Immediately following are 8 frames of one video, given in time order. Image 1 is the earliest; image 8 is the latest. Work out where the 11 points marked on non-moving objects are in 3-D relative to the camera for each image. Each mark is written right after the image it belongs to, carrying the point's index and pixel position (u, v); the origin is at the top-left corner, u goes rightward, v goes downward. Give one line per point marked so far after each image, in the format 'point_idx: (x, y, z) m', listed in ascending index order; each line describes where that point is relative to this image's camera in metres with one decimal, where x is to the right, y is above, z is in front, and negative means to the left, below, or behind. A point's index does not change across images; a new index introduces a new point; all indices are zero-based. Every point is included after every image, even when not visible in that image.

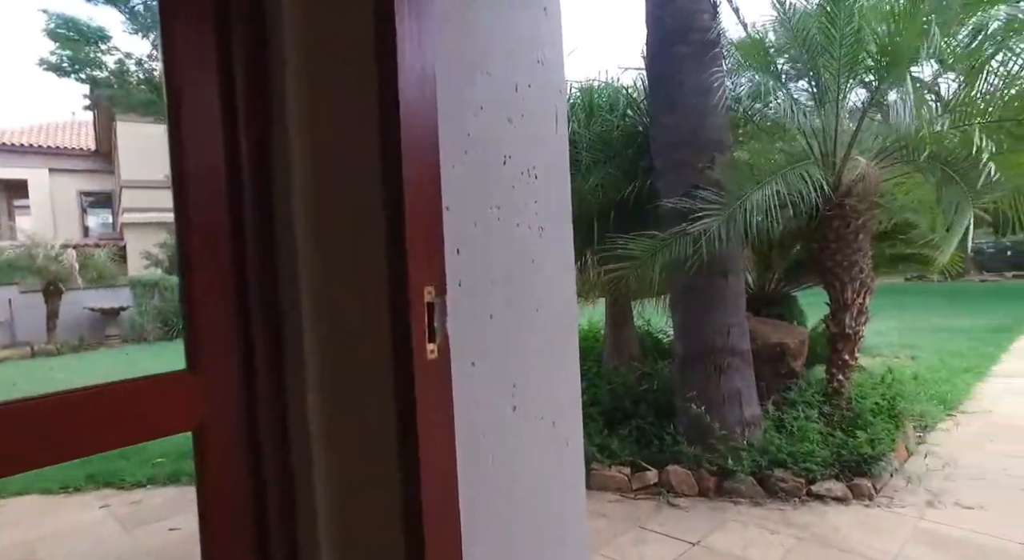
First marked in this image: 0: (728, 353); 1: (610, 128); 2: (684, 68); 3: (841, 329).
0: (+1.2, -0.4, +3.5) m
1: (+0.7, +1.0, +4.1) m
2: (+1.0, +1.2, +3.6) m
3: (+2.1, -0.3, +3.9) m
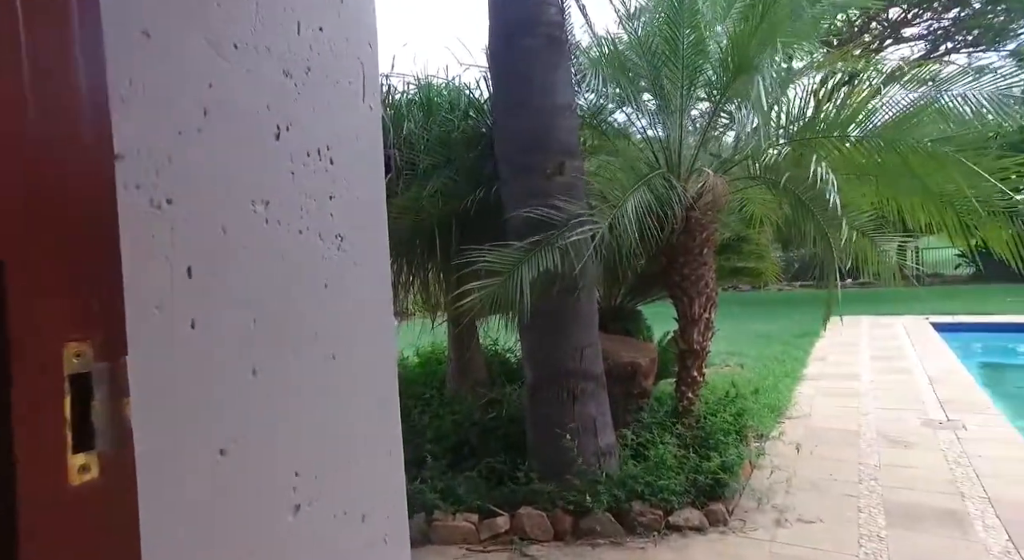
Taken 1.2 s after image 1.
0: (+0.4, -0.5, +3.2) m
1: (-0.4, +0.9, +3.7) m
2: (+0.1, +1.1, +3.3) m
3: (+1.1, -0.4, +3.8) m
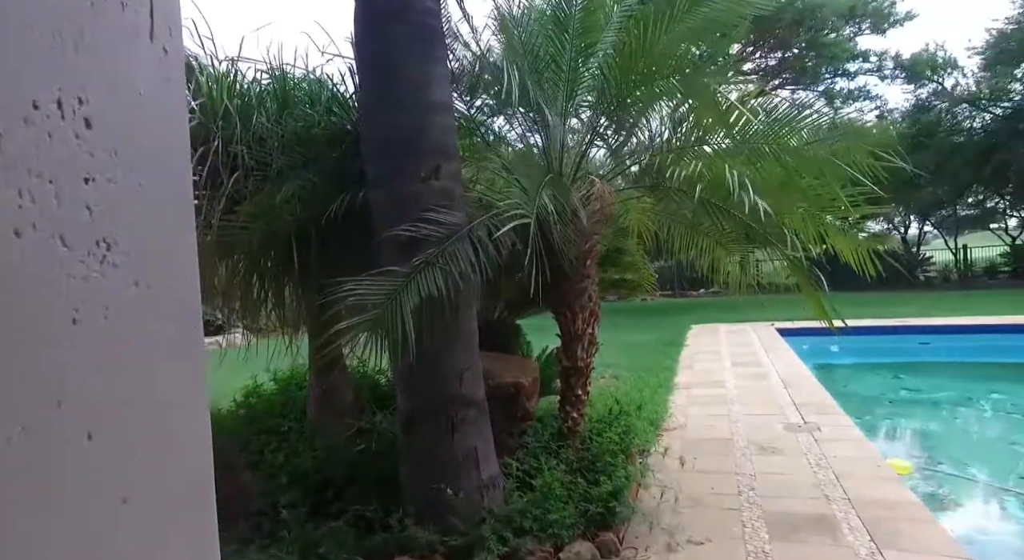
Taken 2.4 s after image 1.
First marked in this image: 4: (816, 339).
0: (-0.2, -0.6, +2.9) m
1: (-1.1, +0.8, +3.3) m
2: (-0.5, +1.1, +2.9) m
3: (+0.4, -0.5, +3.6) m
4: (+5.2, -1.0, +10.4) m
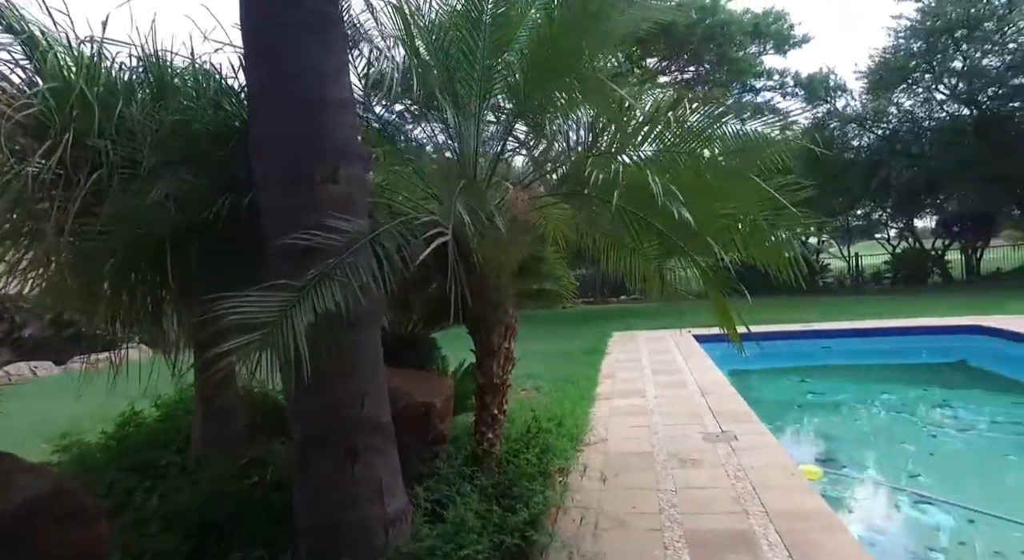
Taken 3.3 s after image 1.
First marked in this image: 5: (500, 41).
0: (-0.6, -0.7, +2.6) m
1: (-1.5, +0.8, +2.9) m
2: (-0.9, +1.0, +2.6) m
3: (-0.1, -0.6, +3.4) m
4: (+3.8, -1.1, +10.7) m
5: (-0.1, +1.3, +3.3) m
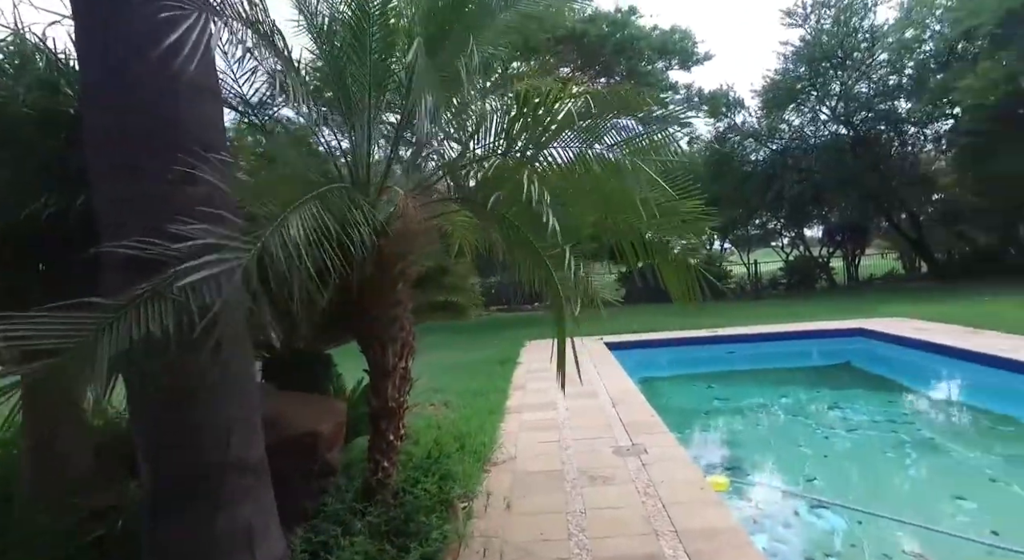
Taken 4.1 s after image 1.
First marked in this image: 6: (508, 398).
0: (-1.0, -0.7, +2.2) m
1: (-2.0, +0.7, +2.4) m
2: (-1.4, +0.9, +2.2) m
3: (-0.7, -0.6, +3.1) m
4: (+2.3, -1.3, +10.8) m
5: (-0.6, +1.3, +3.0) m
6: (0.0, -1.3, +6.7) m
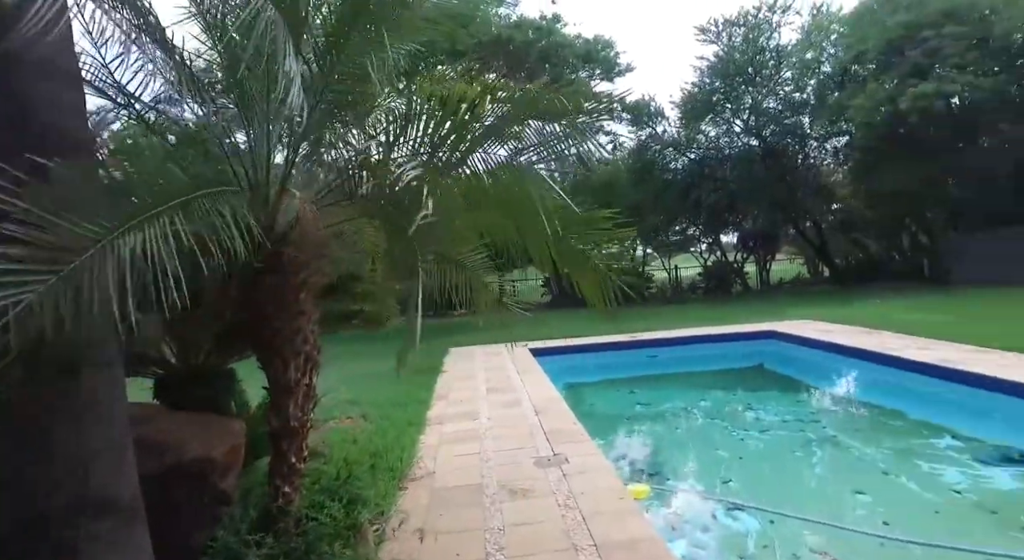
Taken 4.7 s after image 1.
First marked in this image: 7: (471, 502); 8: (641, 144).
0: (-1.4, -0.7, +1.9) m
1: (-2.3, +0.7, +2.0) m
2: (-1.7, +0.9, +1.9) m
3: (-1.1, -0.7, +2.9) m
4: (+0.9, -1.4, +10.9) m
5: (-1.0, +1.2, +2.8) m
6: (-0.9, -1.4, +6.5) m
7: (-0.3, -1.4, +3.8) m
8: (+3.8, +4.0, +17.9) m
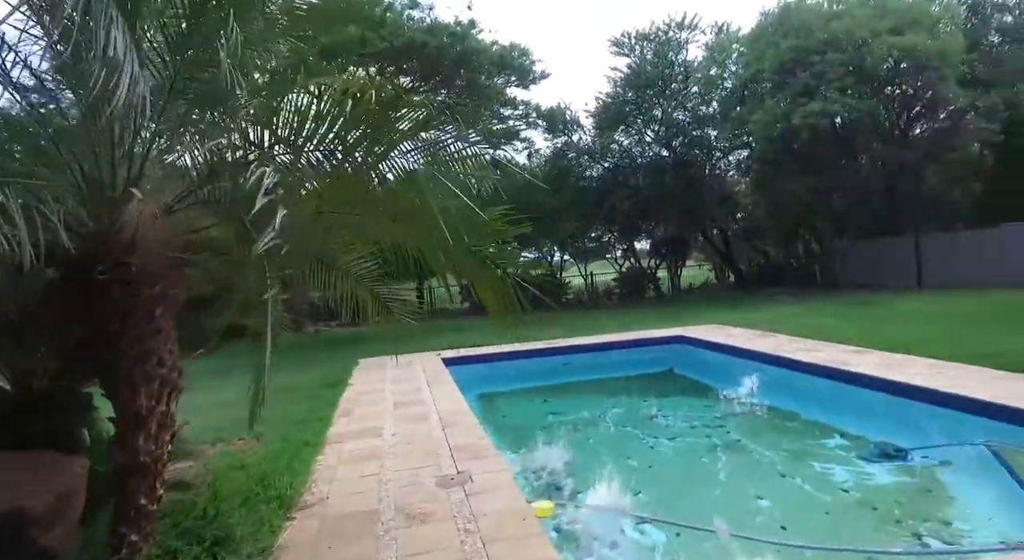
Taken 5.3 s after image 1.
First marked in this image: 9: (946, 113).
0: (-1.7, -0.8, +1.5) m
1: (-2.7, +0.6, +1.5) m
2: (-2.0, +0.9, +1.5) m
3: (-1.6, -0.7, +2.5) m
4: (-0.6, -1.5, +10.7) m
5: (-1.5, +1.1, +2.4) m
6: (-1.8, -1.5, +6.1) m
7: (-0.9, -1.5, +3.6) m
8: (+1.3, +3.8, +18.1) m
9: (+11.8, +4.5, +16.5) m
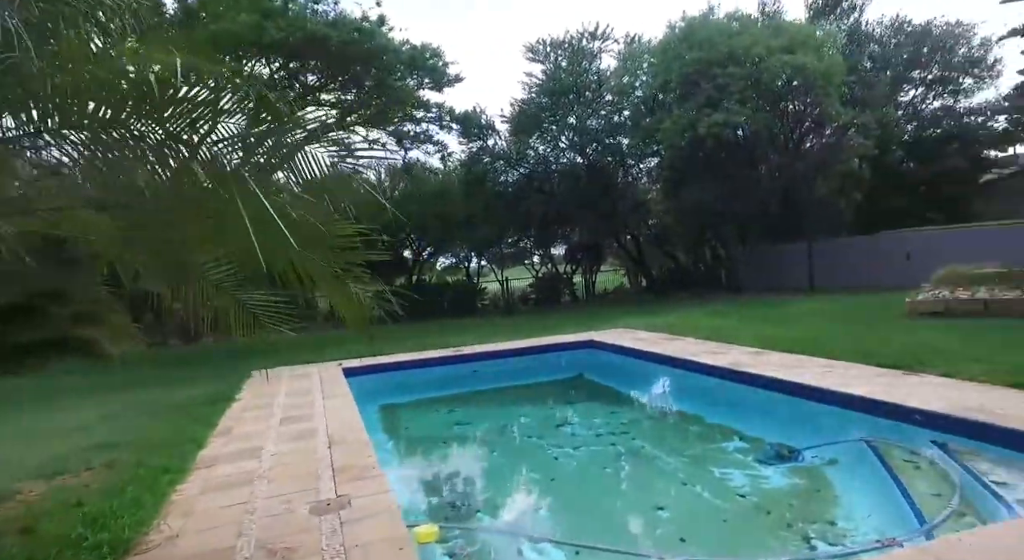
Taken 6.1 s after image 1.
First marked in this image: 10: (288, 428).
0: (-2.1, -0.8, +1.0) m
1: (-3.1, +0.6, +0.8) m
2: (-2.4, +0.8, +0.9) m
3: (-2.1, -0.7, +1.9) m
4: (-2.2, -1.6, +10.2) m
5: (-2.0, +1.1, +1.9) m
6: (-2.8, -1.5, +5.5) m
7: (-1.5, -1.5, +3.1) m
8: (-1.2, +3.7, +17.8) m
9: (+9.3, +4.4, +17.6) m
10: (-2.3, -1.5, +6.1) m
